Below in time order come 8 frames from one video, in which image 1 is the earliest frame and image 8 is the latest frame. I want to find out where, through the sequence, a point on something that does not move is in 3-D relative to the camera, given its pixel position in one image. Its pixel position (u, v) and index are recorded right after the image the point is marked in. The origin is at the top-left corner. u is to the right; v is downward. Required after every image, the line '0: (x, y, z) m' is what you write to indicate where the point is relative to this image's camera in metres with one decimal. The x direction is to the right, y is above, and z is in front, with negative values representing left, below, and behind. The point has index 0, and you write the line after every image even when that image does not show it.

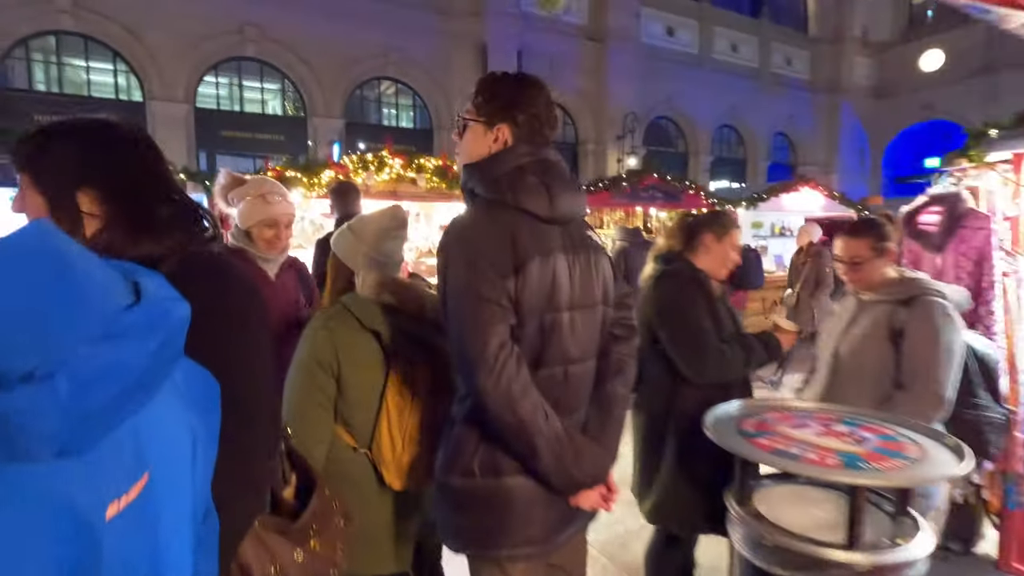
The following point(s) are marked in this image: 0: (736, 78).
0: (+8.2, +7.7, +19.7) m
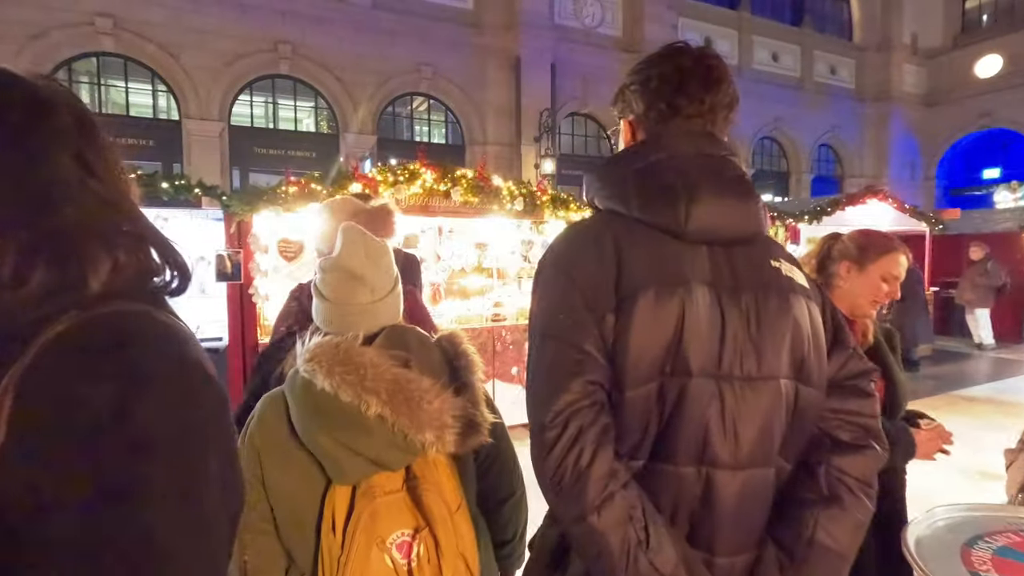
0: (+9.4, +7.0, +18.8) m
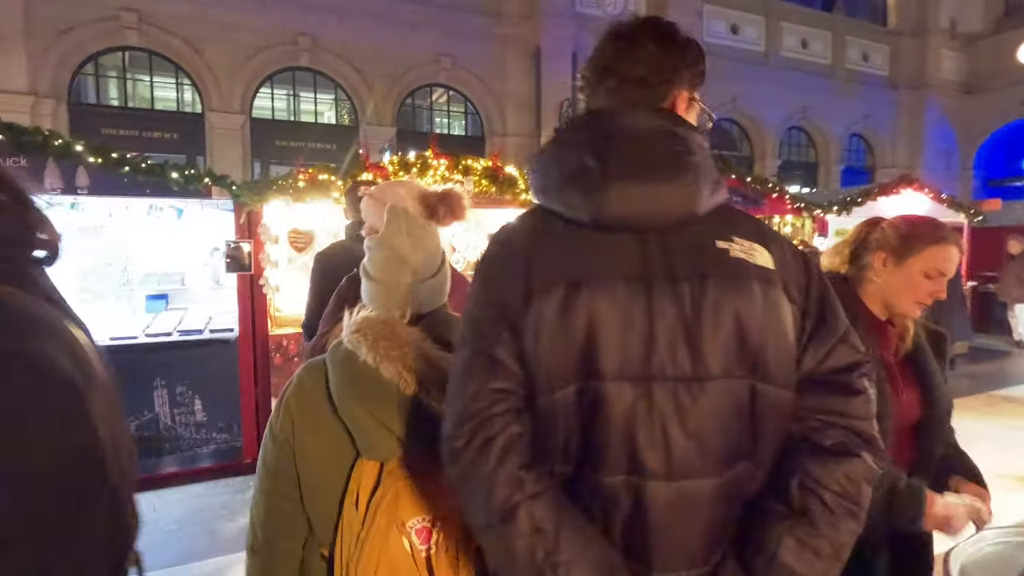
0: (+10.1, +7.2, +18.2) m
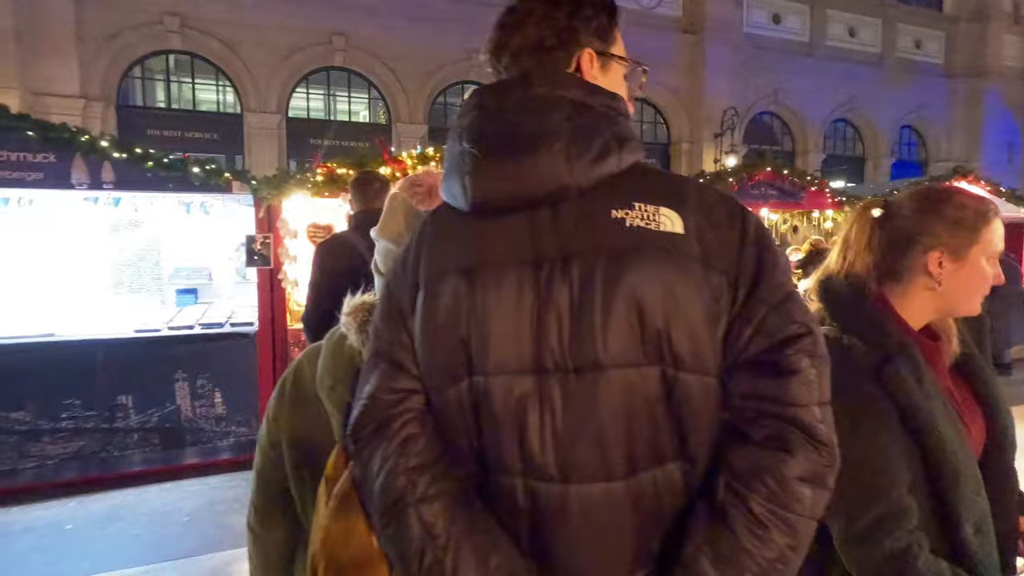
0: (+11.1, +7.2, +17.3) m
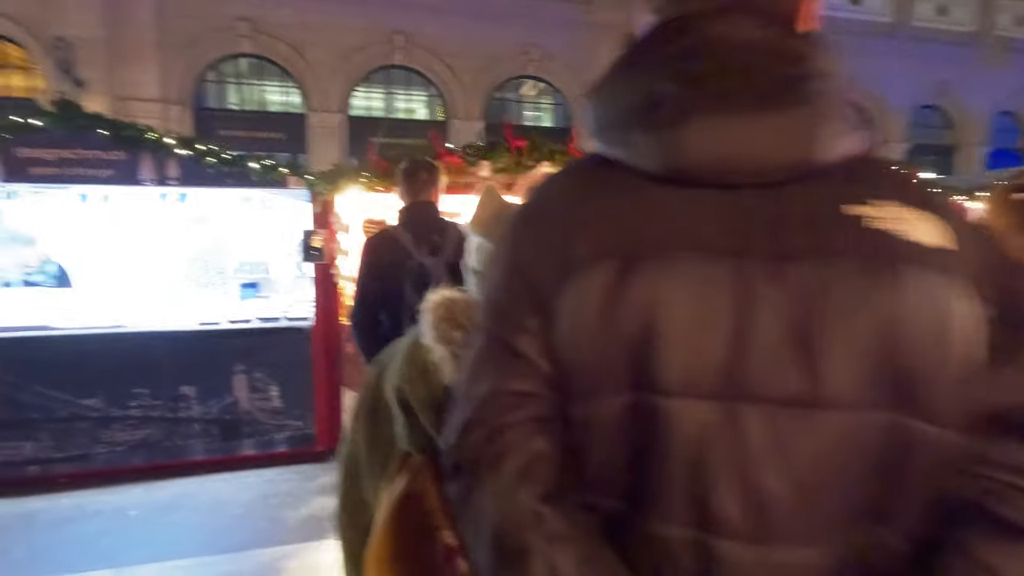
0: (+12.9, +7.2, +15.8) m
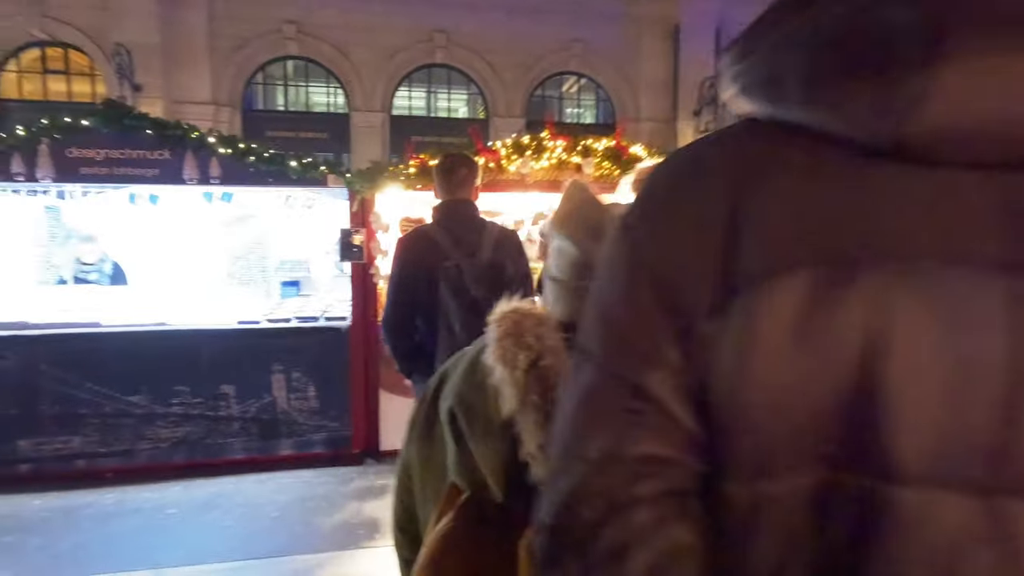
0: (+14.1, +7.1, +14.6) m
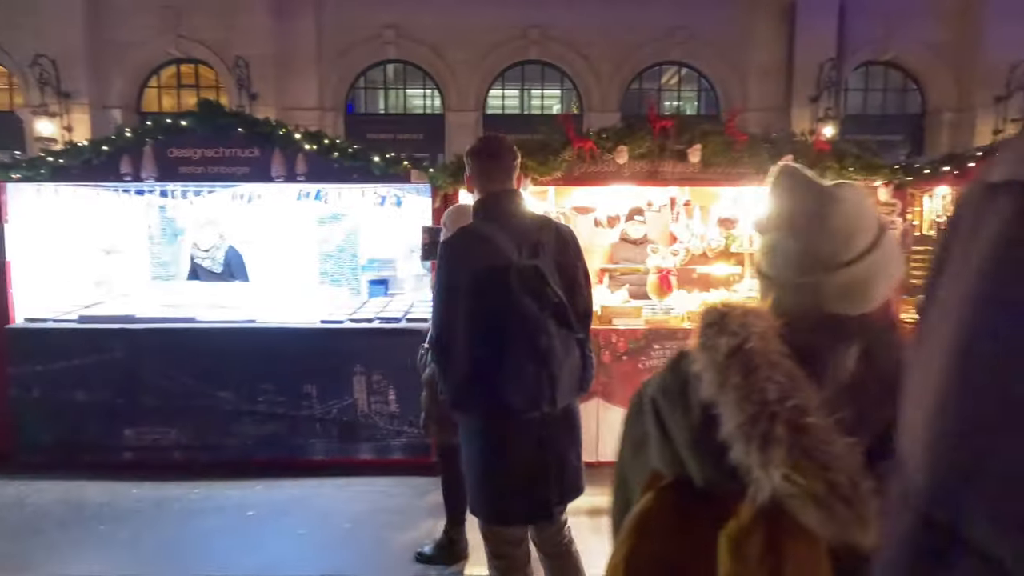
0: (+16.4, +6.8, +11.6) m
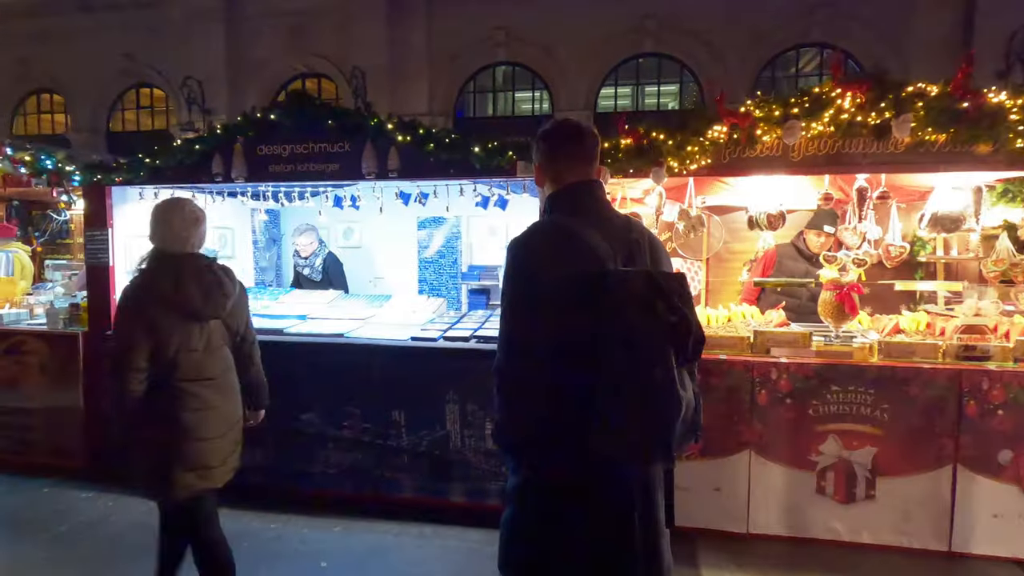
0: (+18.4, +6.3, +7.3) m
